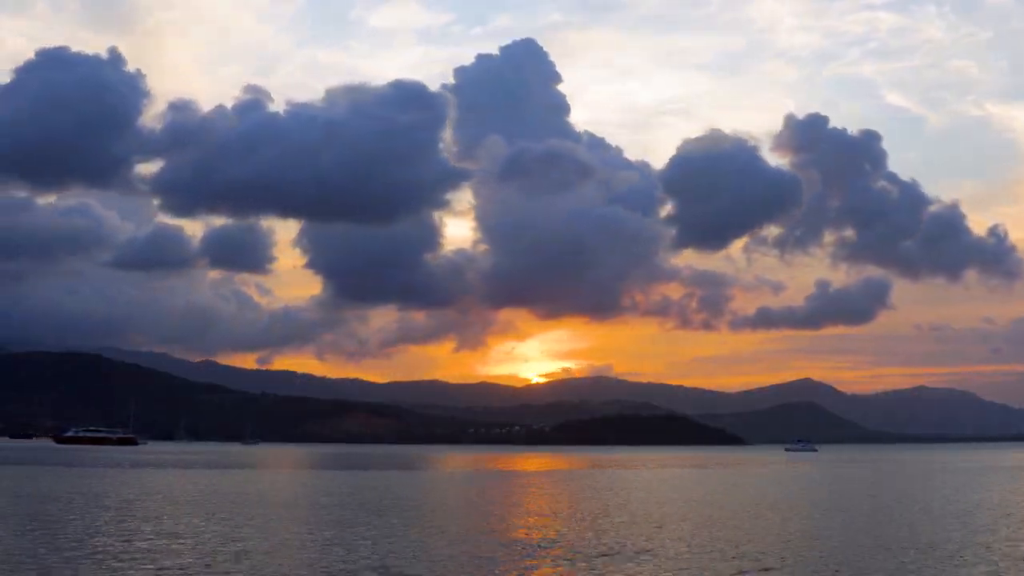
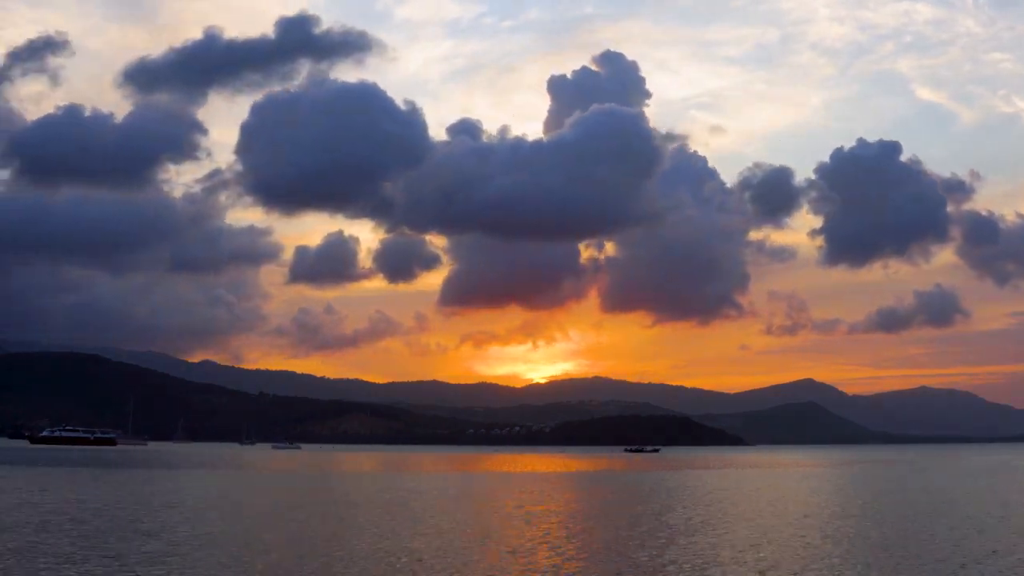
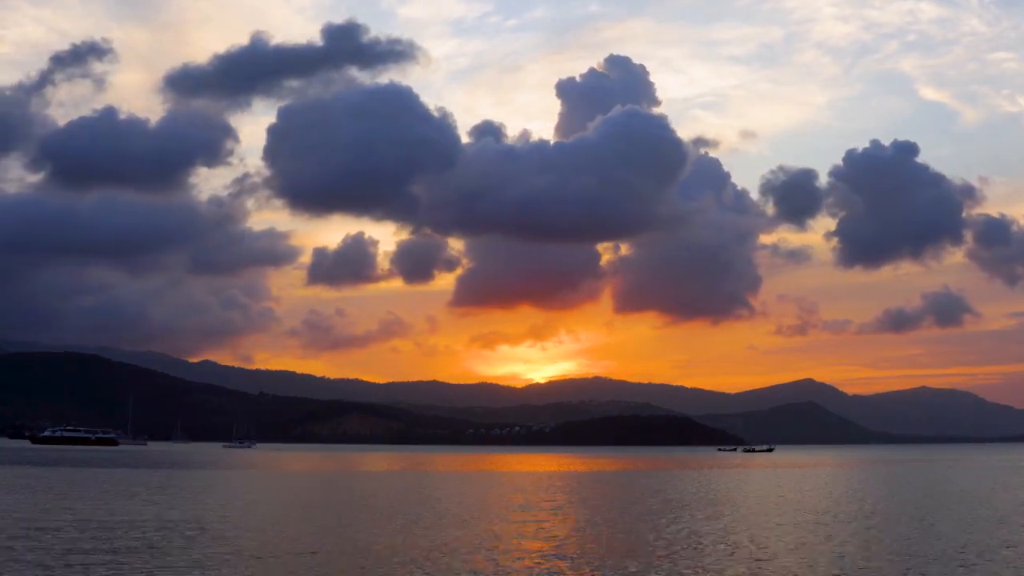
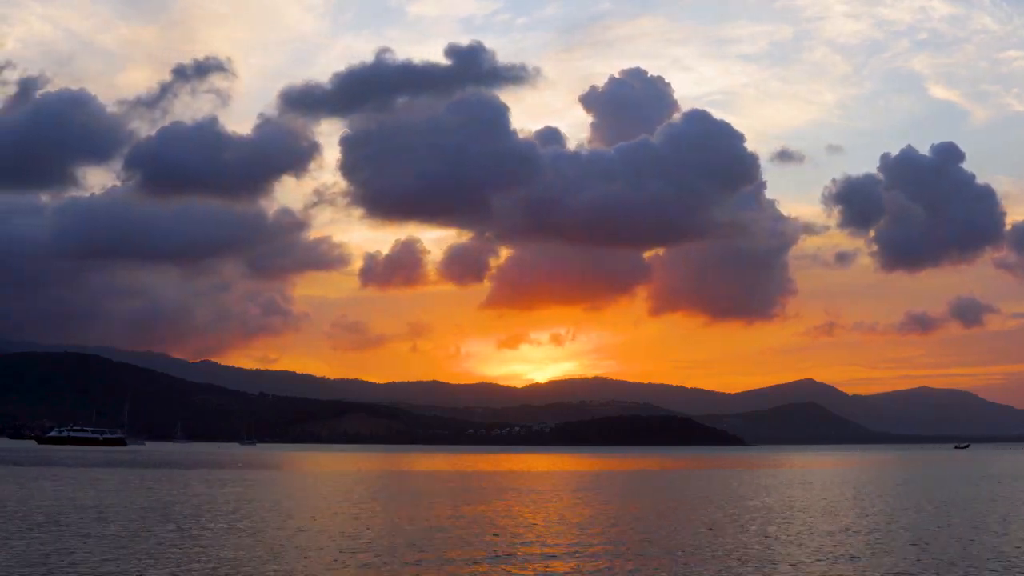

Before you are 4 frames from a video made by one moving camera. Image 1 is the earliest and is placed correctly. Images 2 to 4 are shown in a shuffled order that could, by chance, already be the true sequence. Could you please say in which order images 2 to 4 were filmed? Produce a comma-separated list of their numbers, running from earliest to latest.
2, 3, 4
